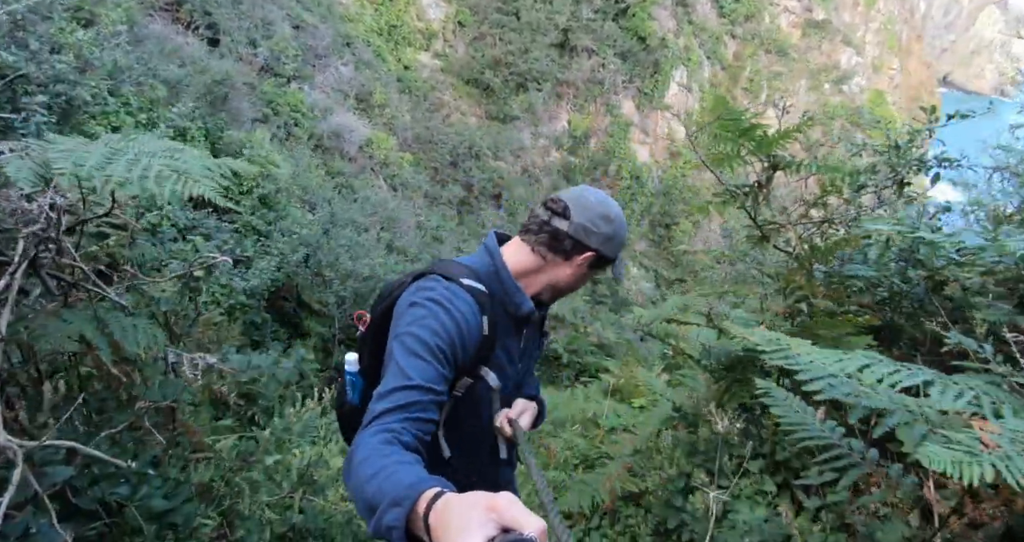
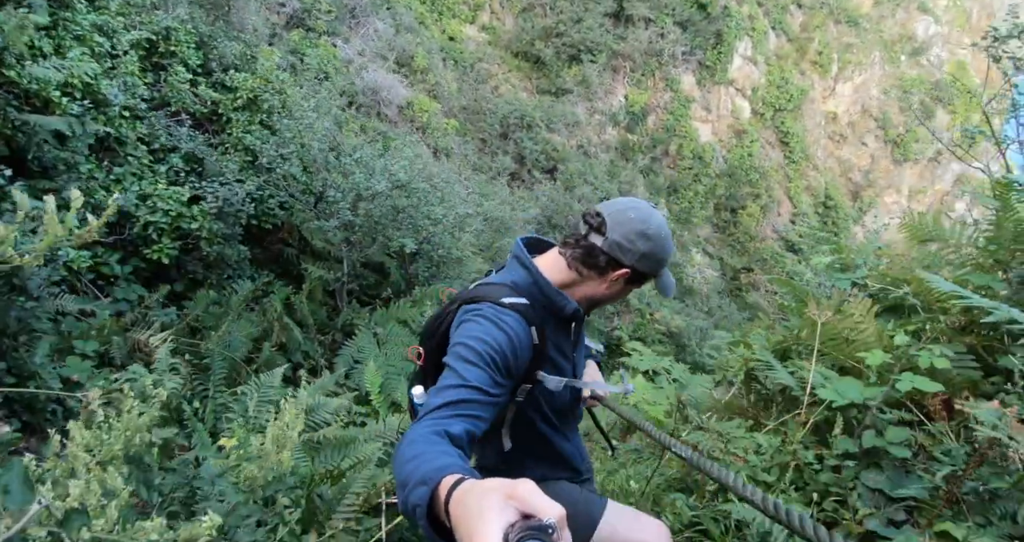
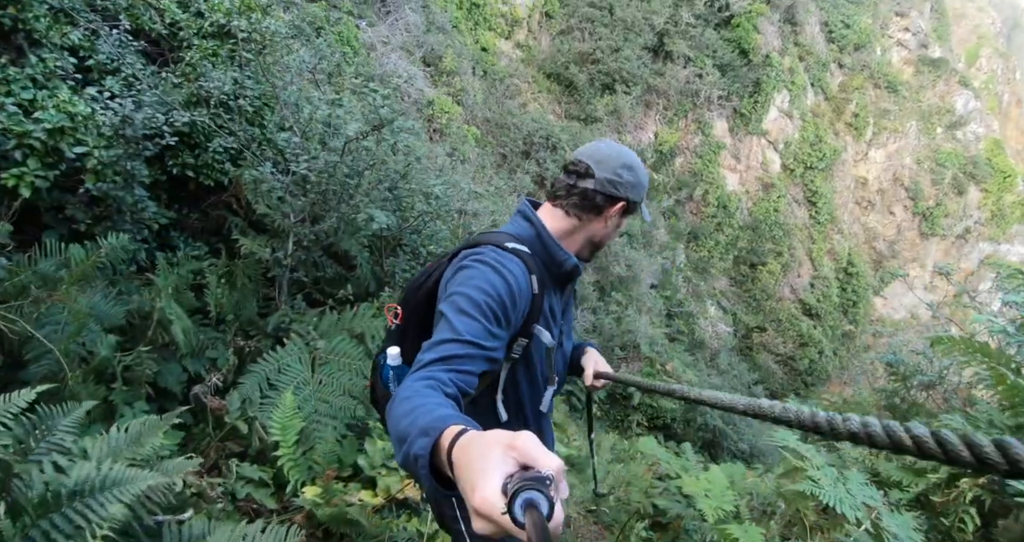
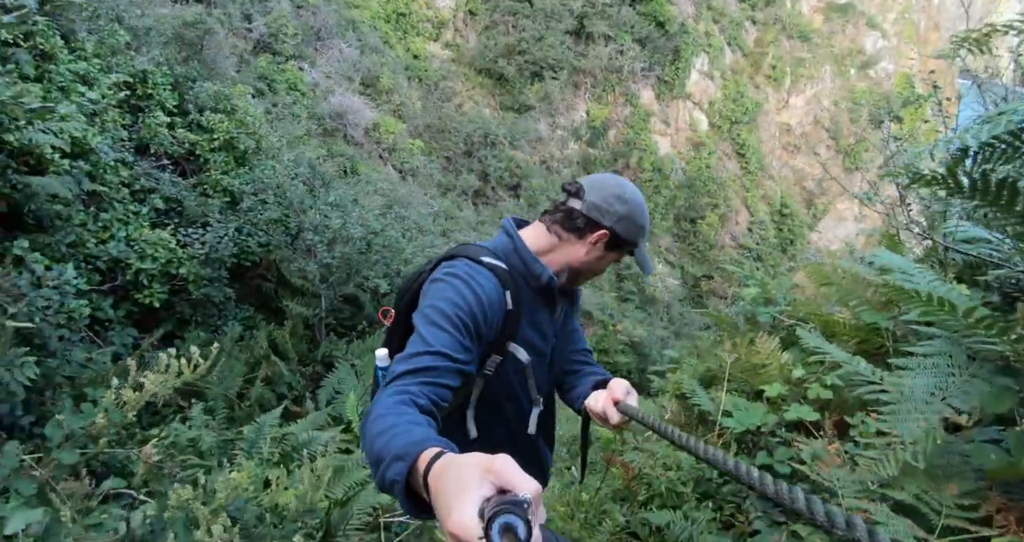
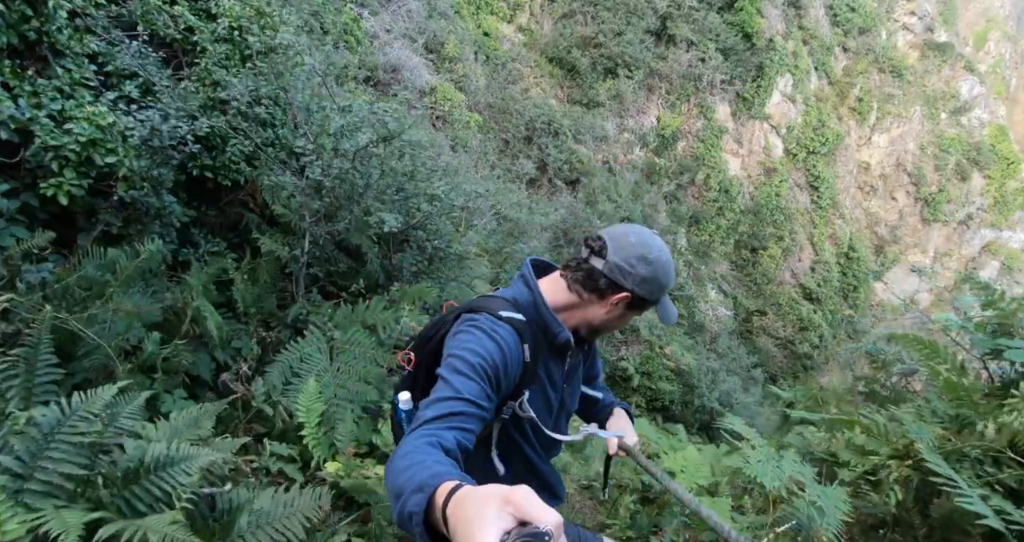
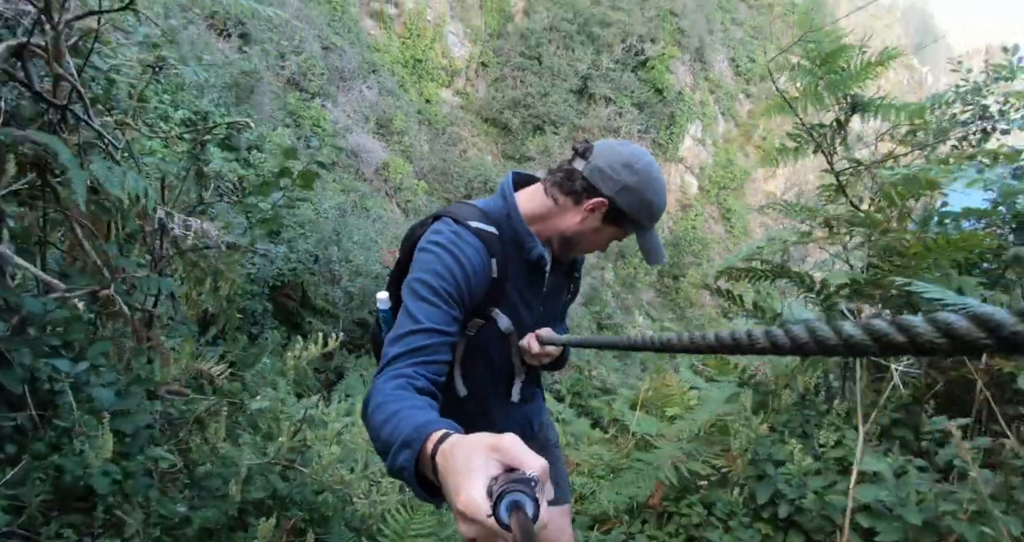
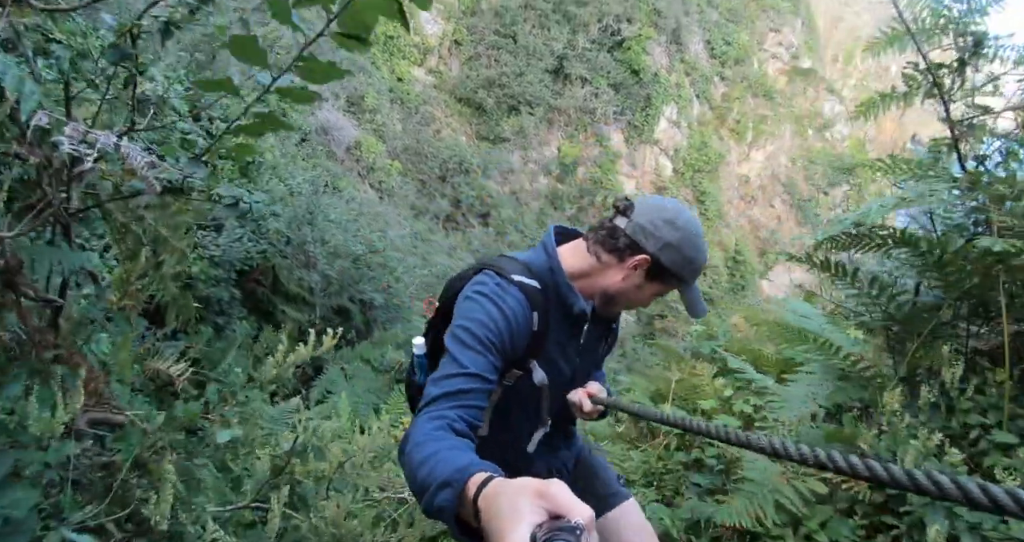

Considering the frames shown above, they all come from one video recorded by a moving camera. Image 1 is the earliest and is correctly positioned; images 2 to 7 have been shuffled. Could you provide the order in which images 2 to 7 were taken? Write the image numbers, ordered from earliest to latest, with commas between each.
6, 7, 4, 2, 5, 3
